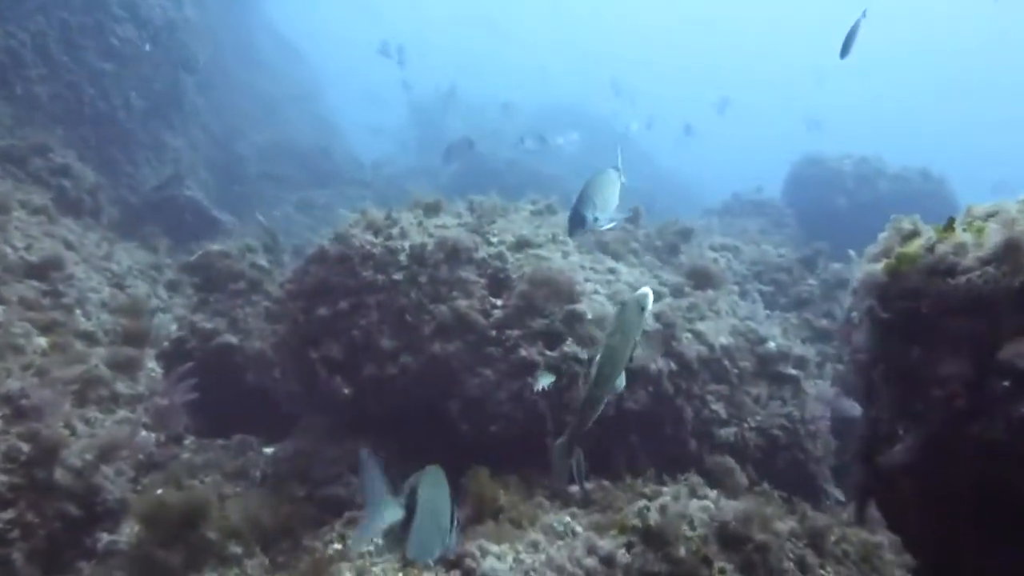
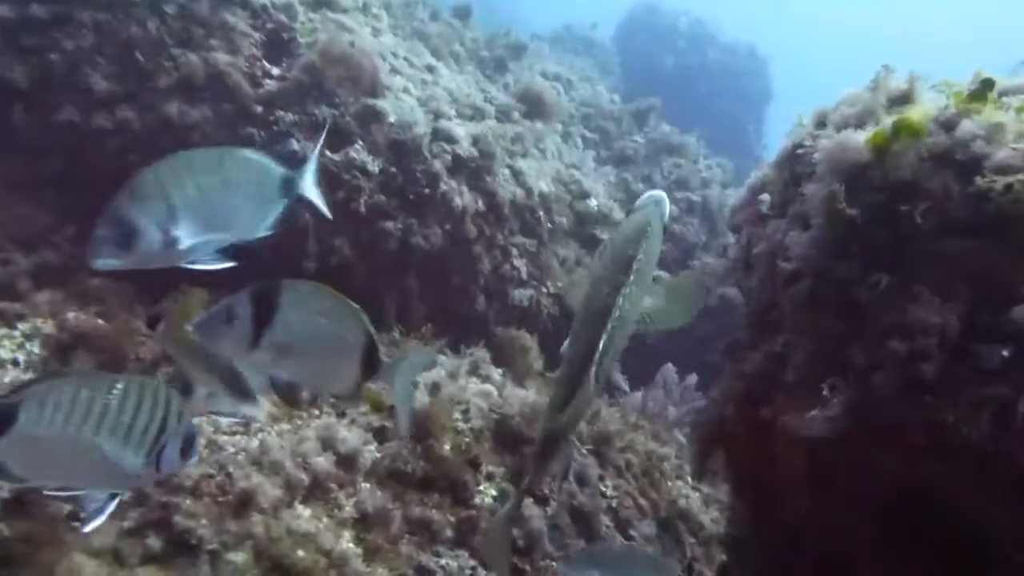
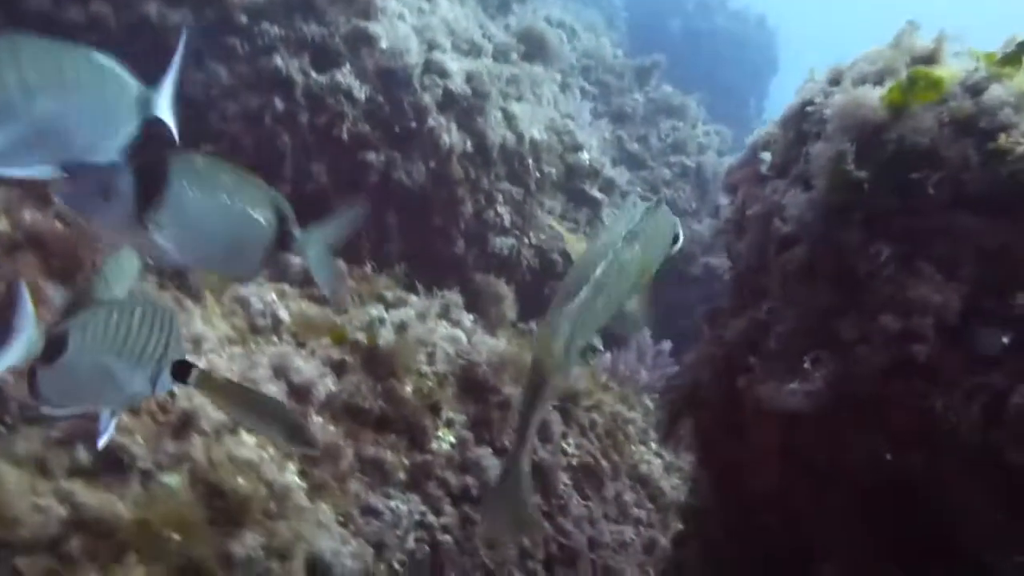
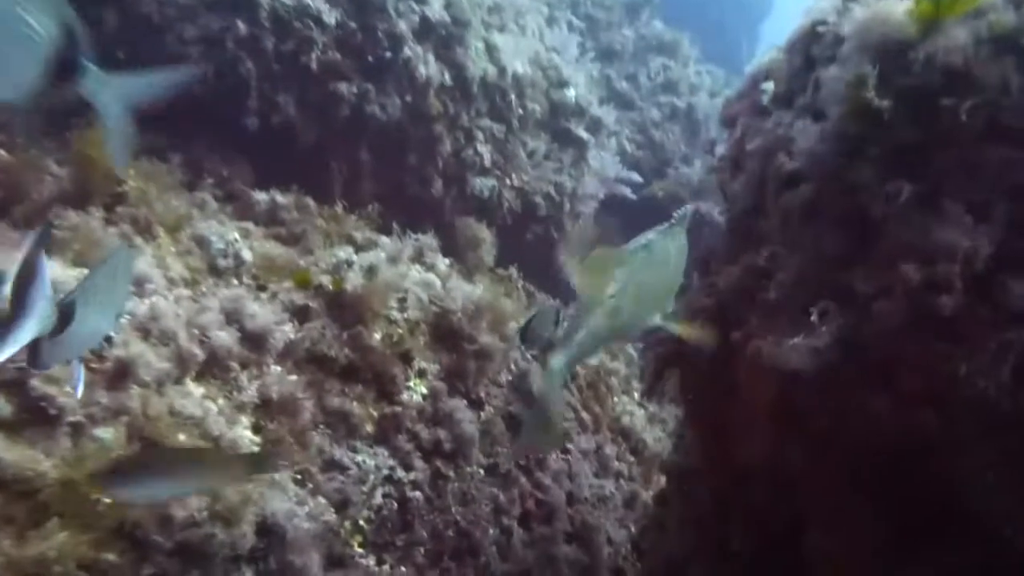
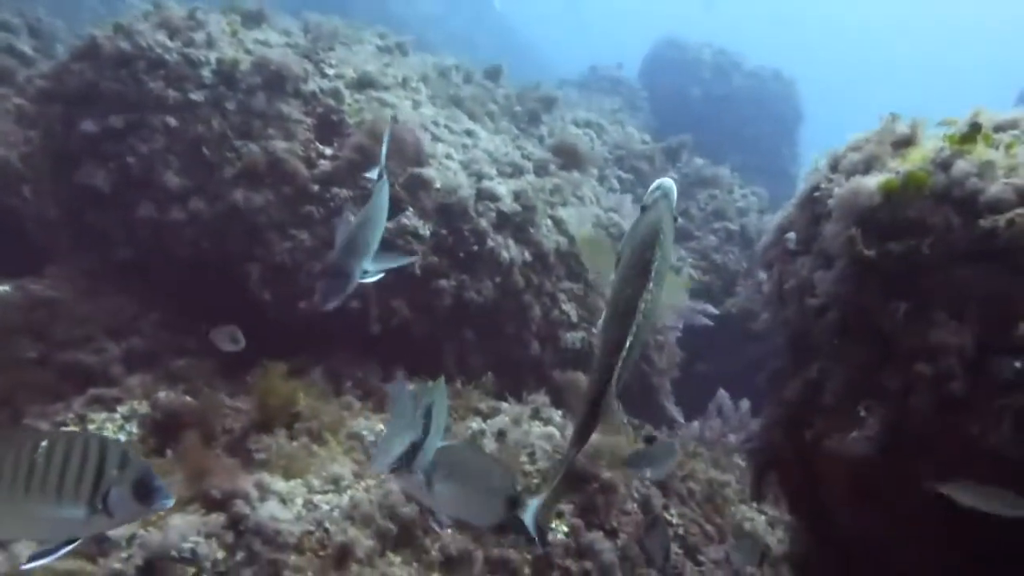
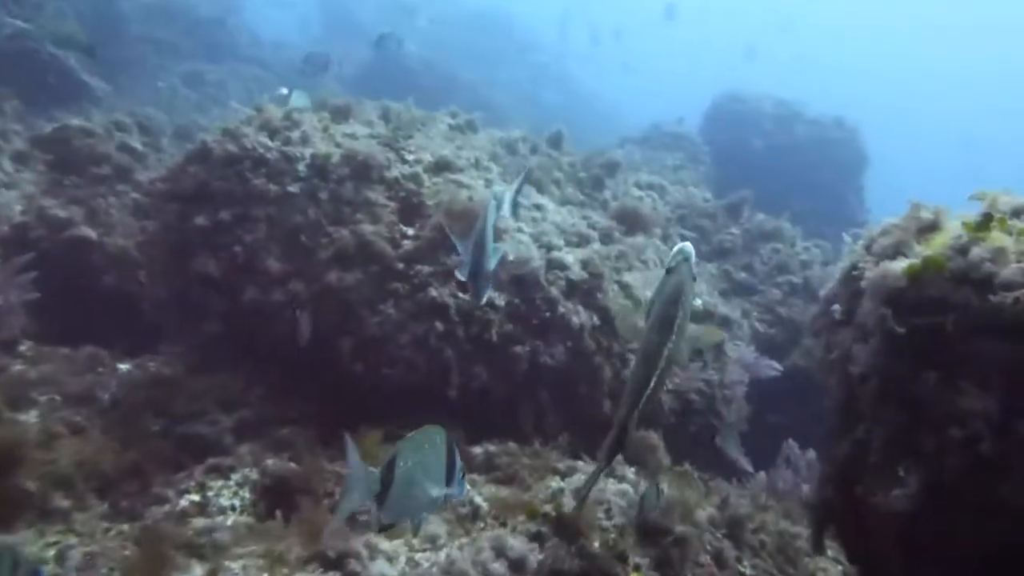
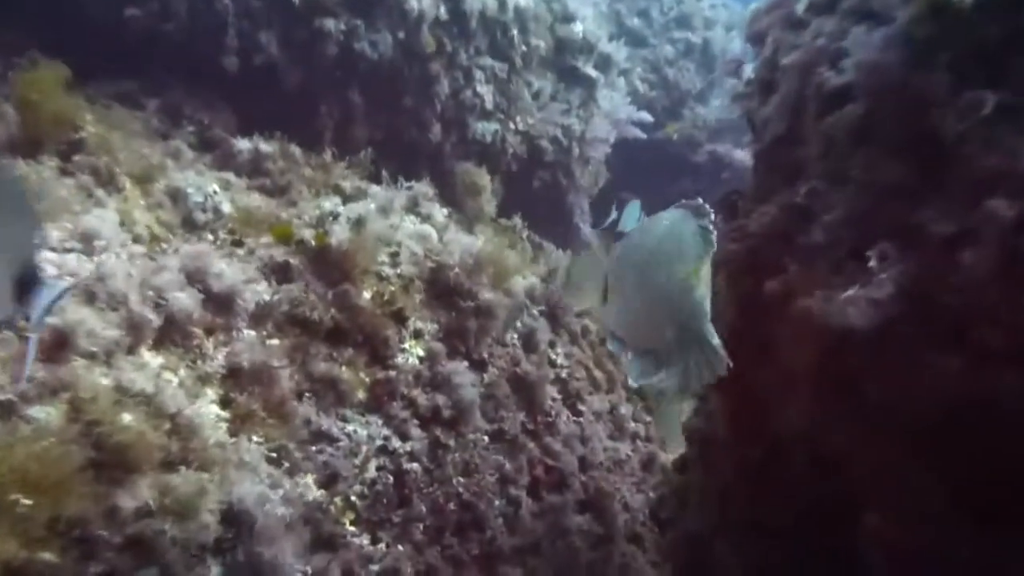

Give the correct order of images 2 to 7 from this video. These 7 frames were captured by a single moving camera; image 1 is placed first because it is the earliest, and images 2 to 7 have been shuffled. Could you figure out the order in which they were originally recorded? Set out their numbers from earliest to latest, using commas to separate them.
6, 5, 2, 3, 4, 7
